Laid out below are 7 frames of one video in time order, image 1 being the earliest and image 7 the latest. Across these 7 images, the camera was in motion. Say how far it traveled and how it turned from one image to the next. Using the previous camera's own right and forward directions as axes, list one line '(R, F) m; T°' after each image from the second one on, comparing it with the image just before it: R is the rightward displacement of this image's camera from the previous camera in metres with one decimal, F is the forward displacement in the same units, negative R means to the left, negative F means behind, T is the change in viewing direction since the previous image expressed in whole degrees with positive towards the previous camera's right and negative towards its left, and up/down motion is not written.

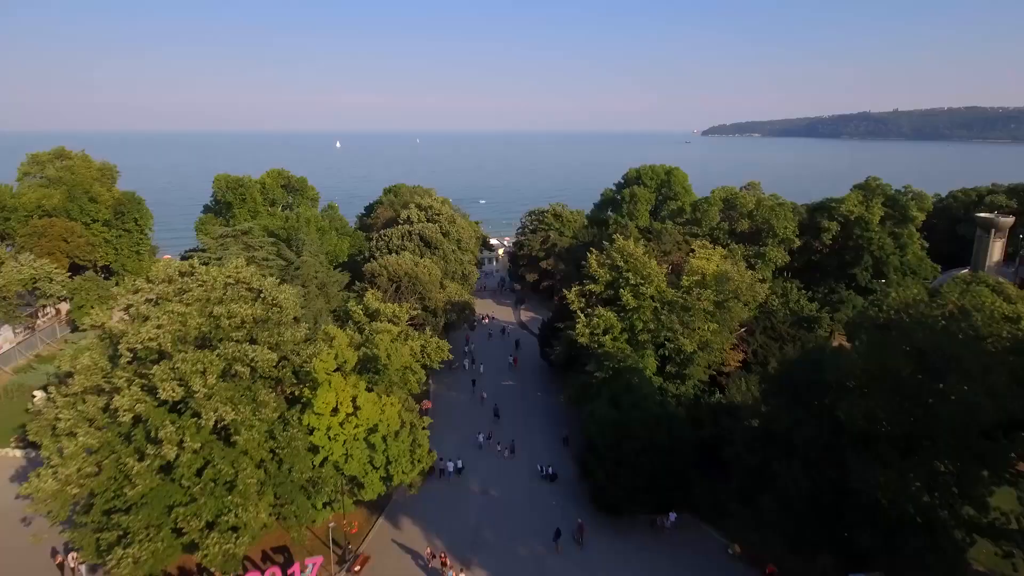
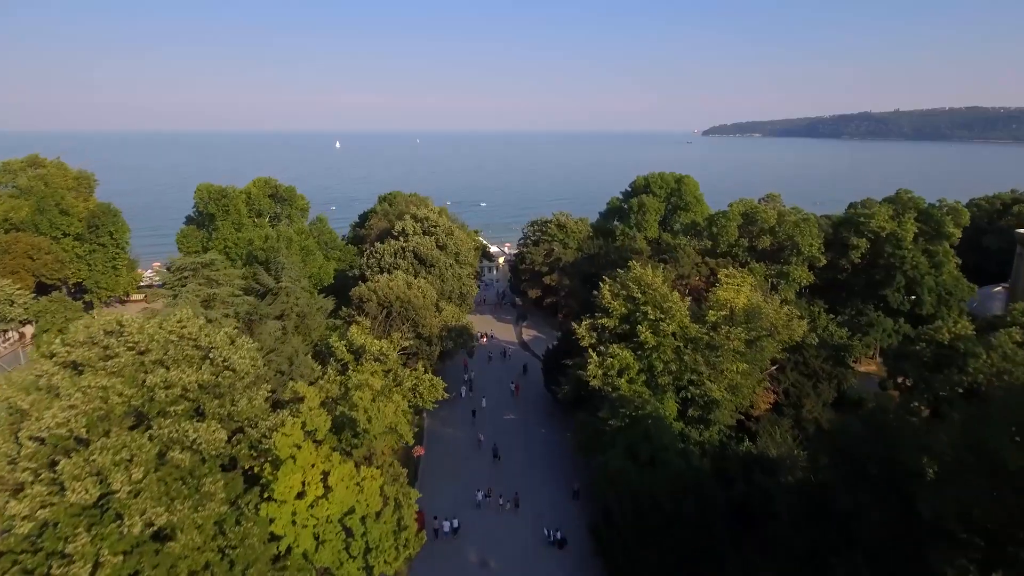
(-0.1, +2.4) m; 0°
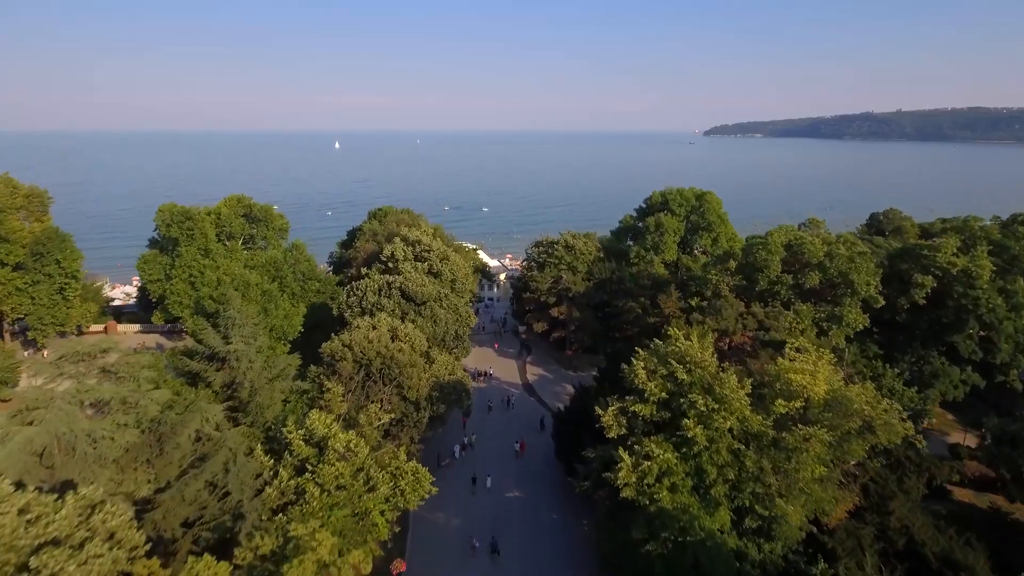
(-0.1, +4.3) m; 0°
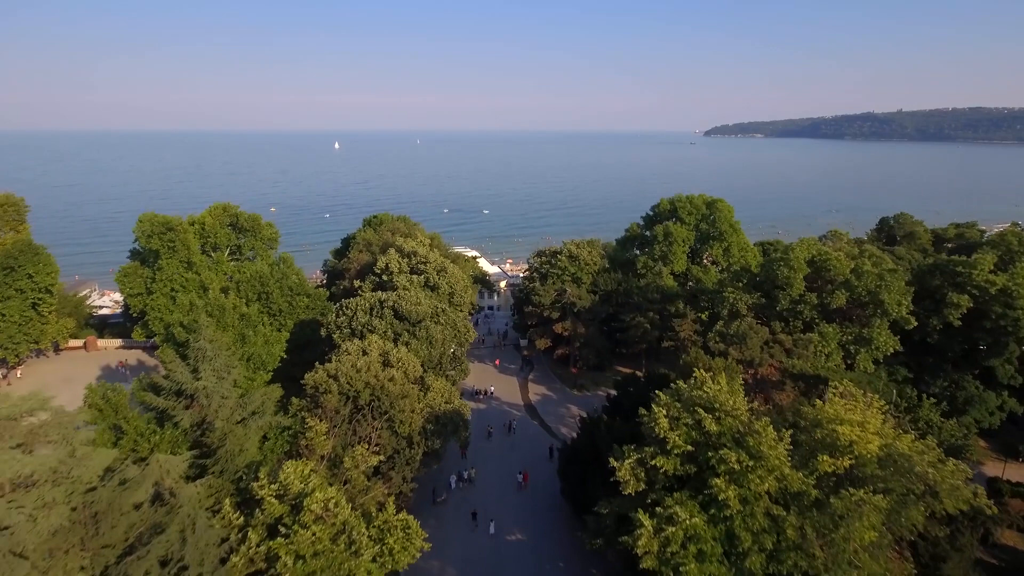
(0.0, +1.9) m; 0°
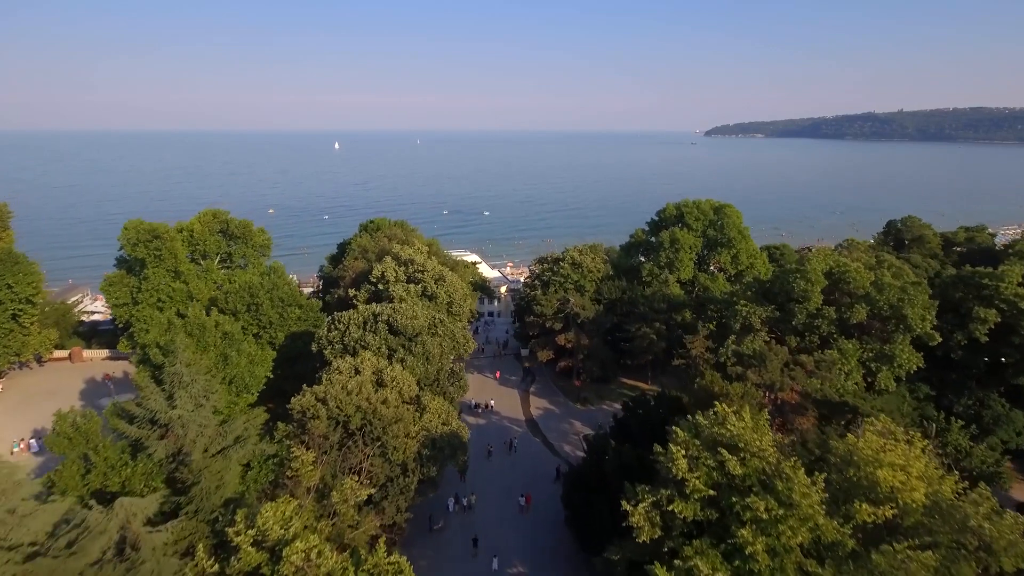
(0.0, +1.2) m; 0°
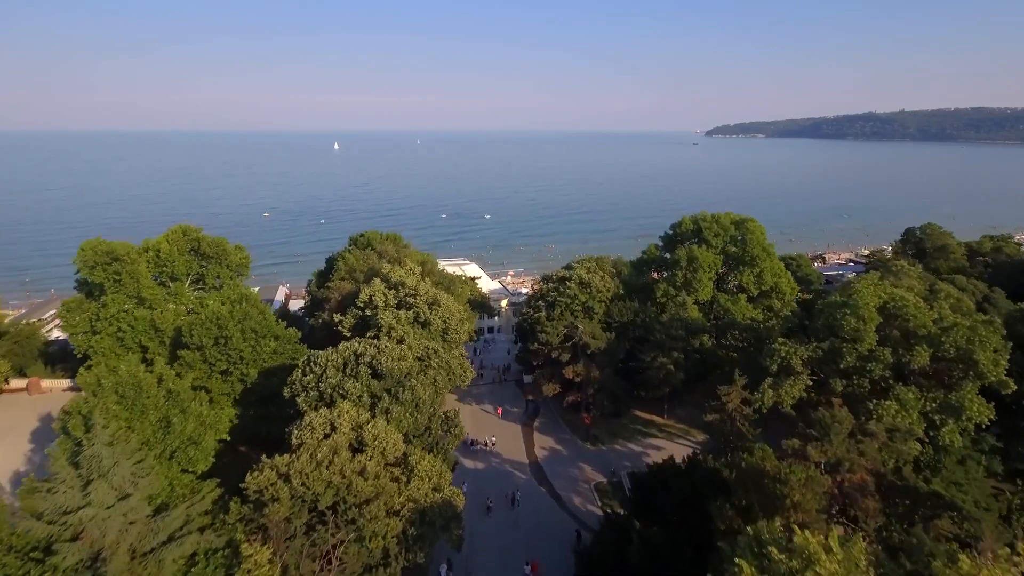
(-0.1, +3.1) m; 0°
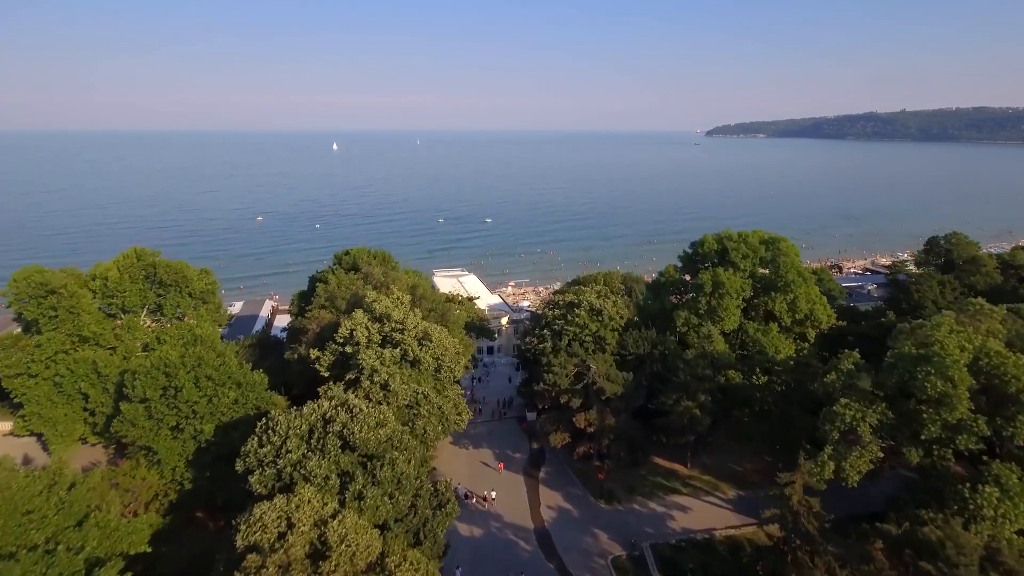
(-0.1, +3.7) m; 0°
